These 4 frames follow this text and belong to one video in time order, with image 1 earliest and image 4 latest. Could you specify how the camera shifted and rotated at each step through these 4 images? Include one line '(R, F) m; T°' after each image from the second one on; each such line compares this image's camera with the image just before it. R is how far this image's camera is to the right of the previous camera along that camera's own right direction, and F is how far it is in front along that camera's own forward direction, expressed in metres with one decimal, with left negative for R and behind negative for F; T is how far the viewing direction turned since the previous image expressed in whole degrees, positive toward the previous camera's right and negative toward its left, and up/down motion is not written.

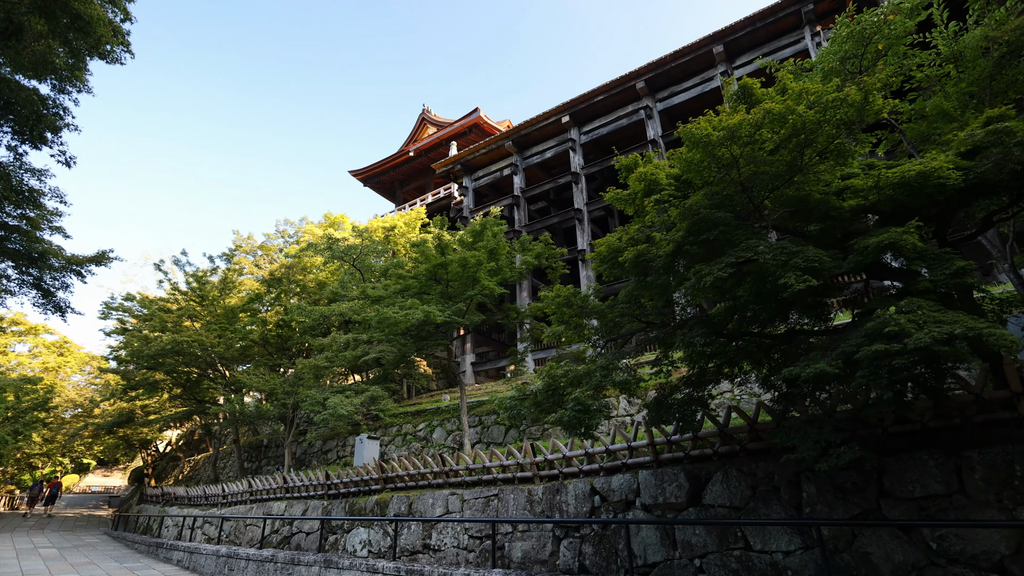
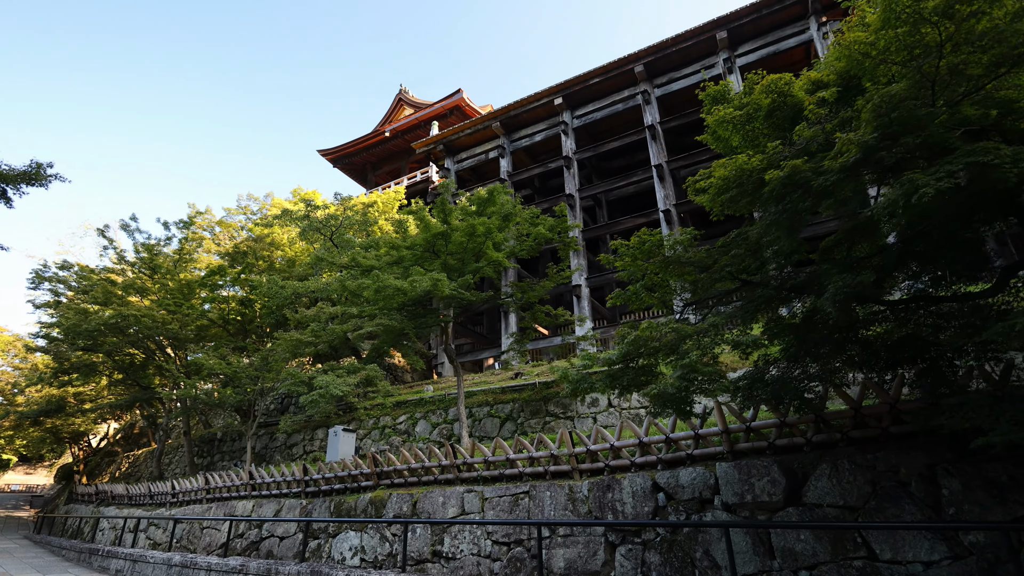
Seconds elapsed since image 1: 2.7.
(-1.0, +1.3) m; +4°
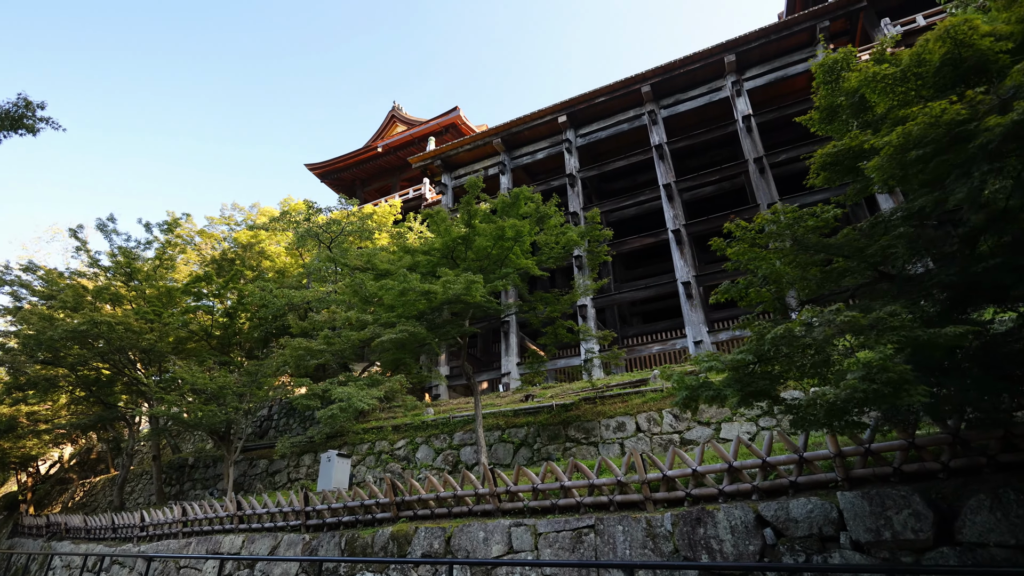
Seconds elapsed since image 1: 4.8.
(-0.9, +0.9) m; +3°
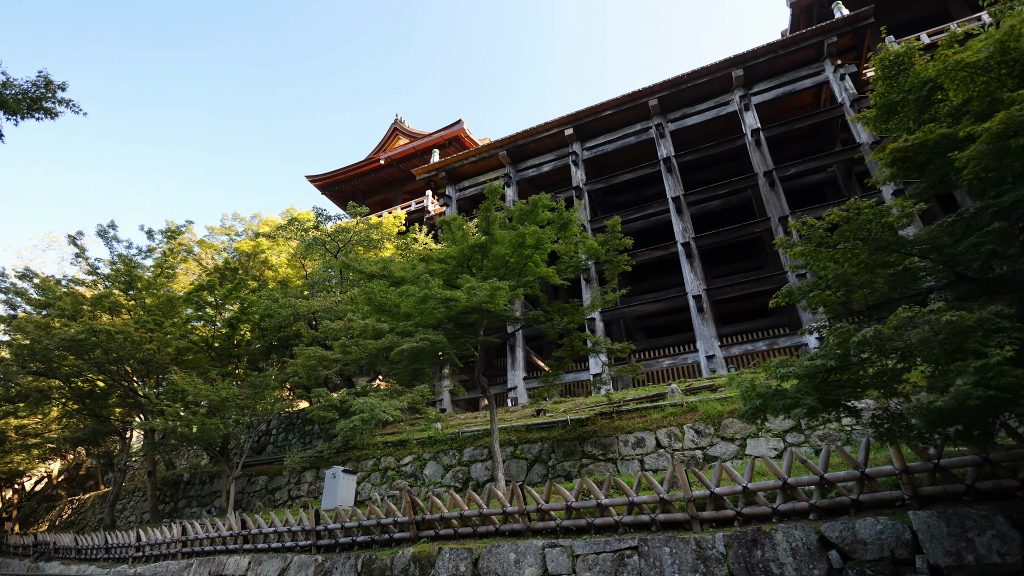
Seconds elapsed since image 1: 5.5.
(-0.4, +0.3) m; +1°
